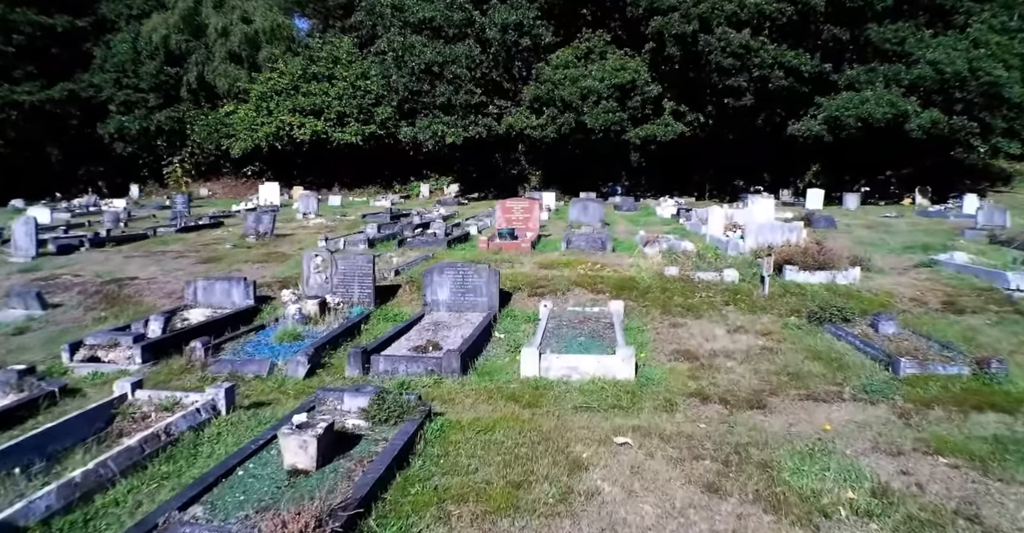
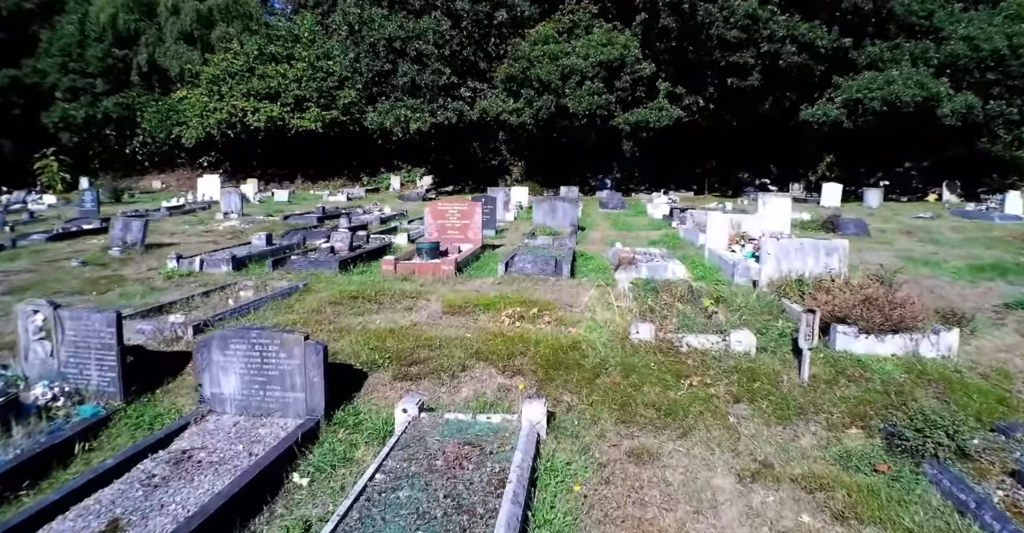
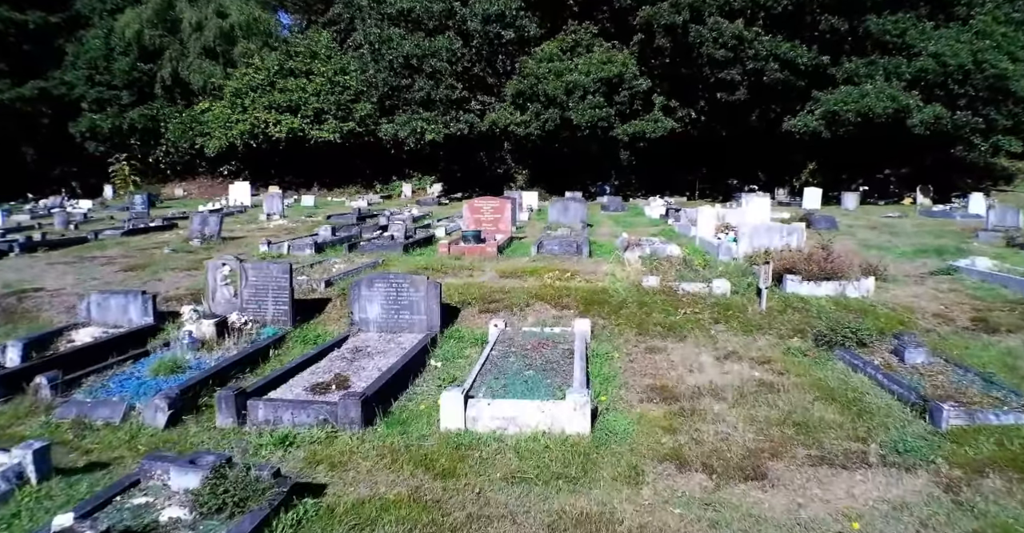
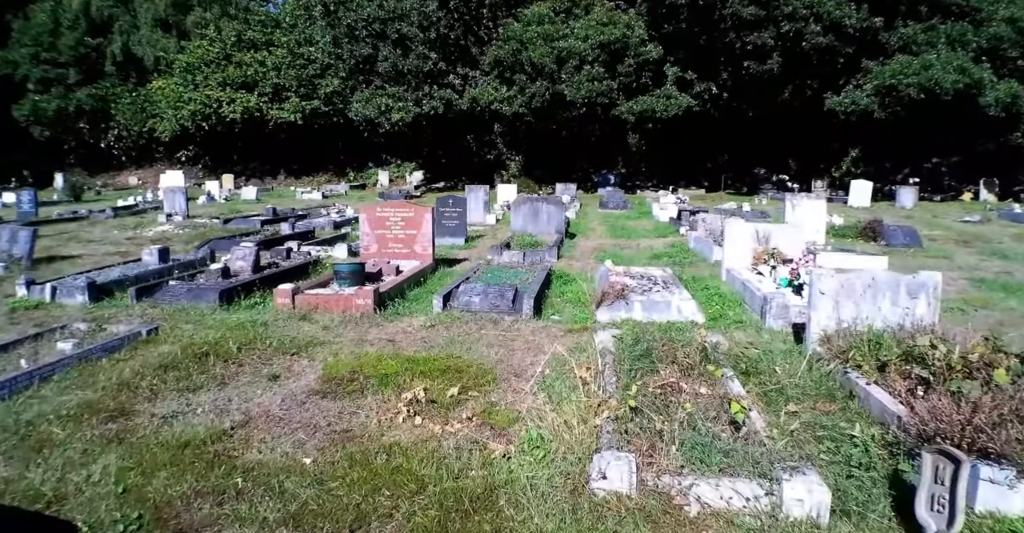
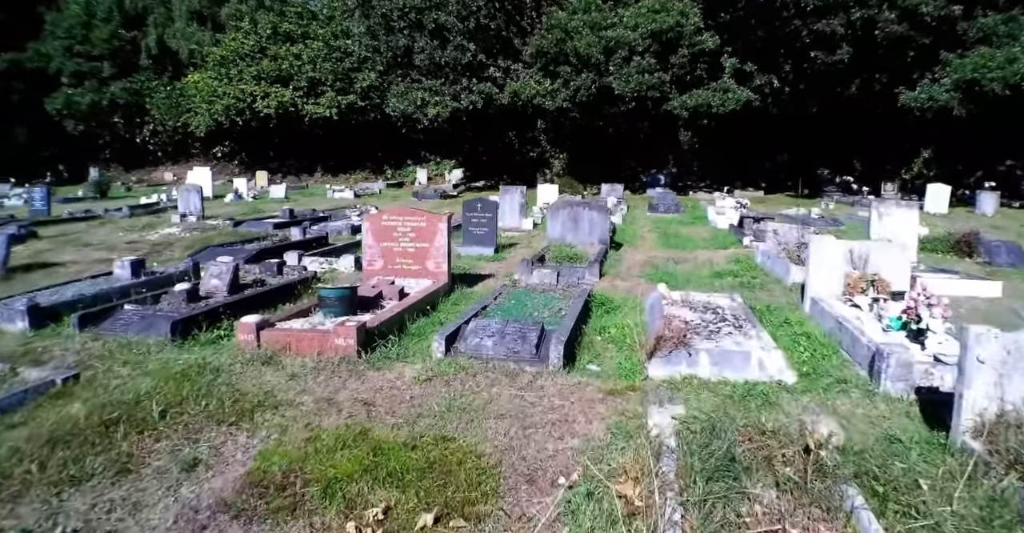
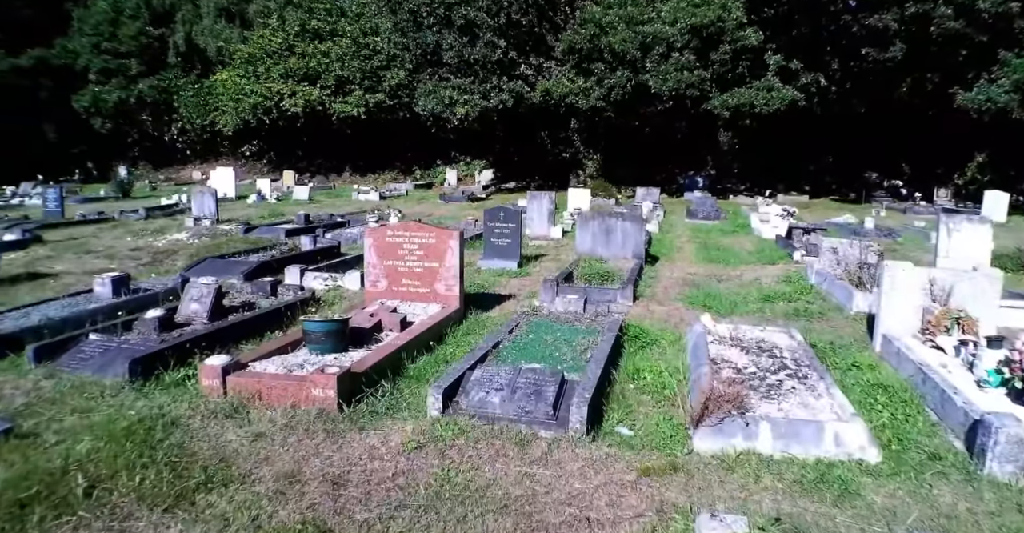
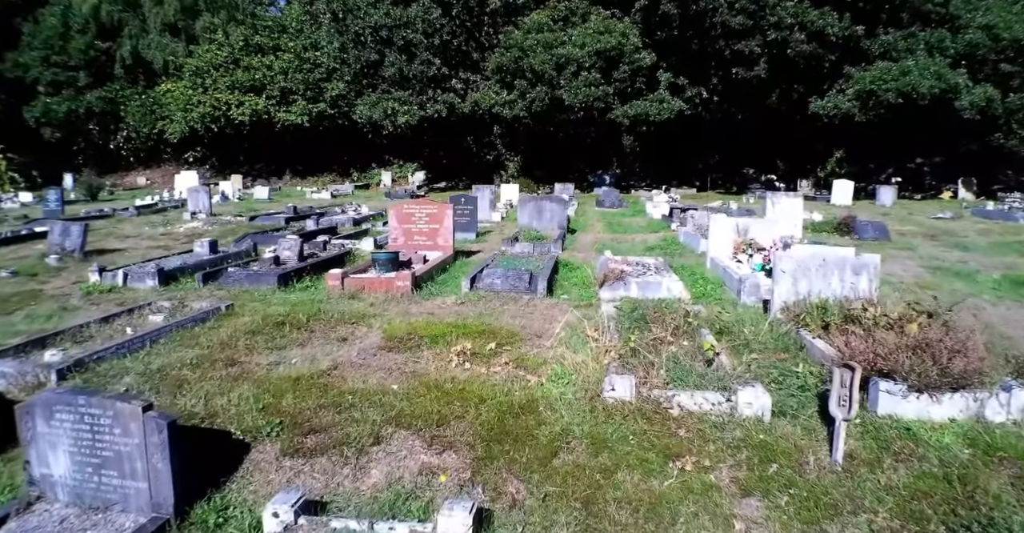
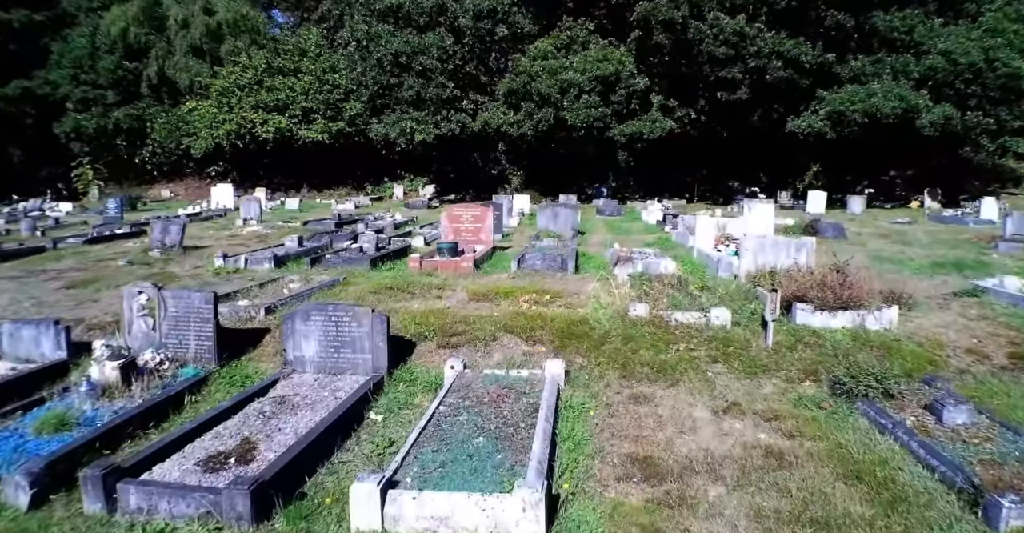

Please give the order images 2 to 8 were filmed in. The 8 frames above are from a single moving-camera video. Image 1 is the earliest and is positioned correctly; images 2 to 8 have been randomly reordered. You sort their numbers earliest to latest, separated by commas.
3, 8, 2, 7, 4, 5, 6
